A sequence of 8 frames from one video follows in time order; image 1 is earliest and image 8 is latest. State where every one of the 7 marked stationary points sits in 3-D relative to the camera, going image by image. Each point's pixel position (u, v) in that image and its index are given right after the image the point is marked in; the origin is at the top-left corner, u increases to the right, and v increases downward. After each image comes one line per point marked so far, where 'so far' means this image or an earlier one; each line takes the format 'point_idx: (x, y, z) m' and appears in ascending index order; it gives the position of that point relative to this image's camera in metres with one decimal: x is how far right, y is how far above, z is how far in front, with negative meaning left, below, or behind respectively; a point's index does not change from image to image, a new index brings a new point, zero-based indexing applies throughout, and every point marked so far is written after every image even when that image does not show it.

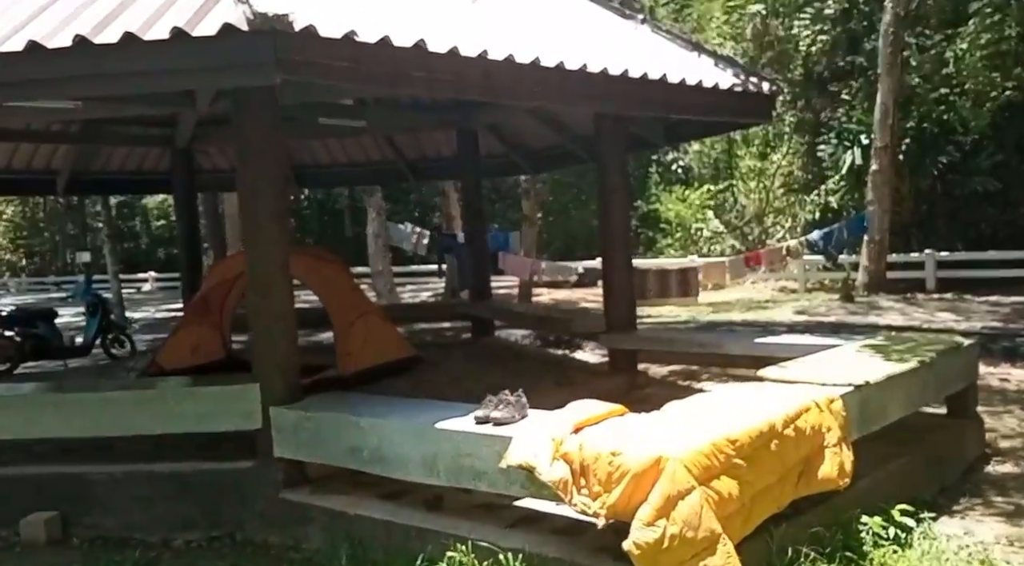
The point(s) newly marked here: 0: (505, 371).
0: (-0.1, -0.8, +7.9) m
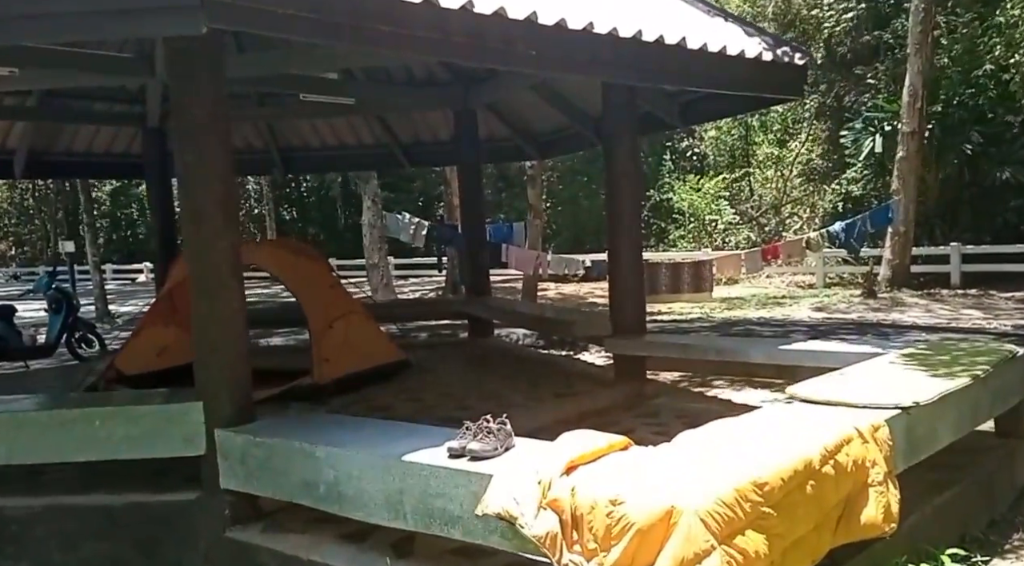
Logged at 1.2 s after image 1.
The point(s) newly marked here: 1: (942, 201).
0: (-0.1, -0.7, +7.1) m
1: (+7.4, +1.4, +15.9) m
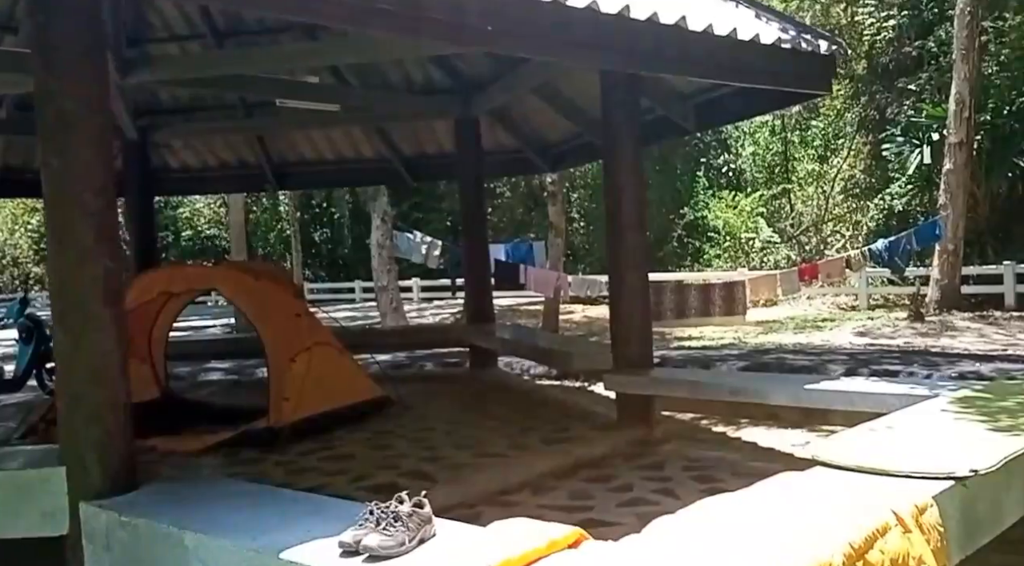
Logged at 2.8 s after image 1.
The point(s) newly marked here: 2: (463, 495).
0: (-0.2, -0.9, +6.3) m
1: (+7.7, +1.1, +14.8) m
2: (-0.2, -1.0, +4.5) m
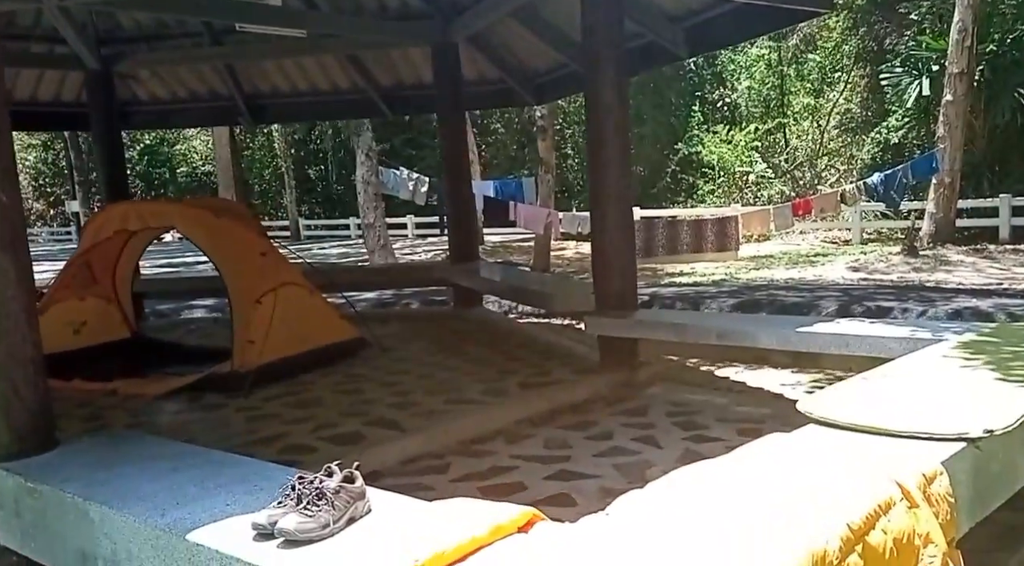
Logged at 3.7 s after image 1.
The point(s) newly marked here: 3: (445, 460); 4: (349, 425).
0: (-0.3, -0.5, +6.0) m
1: (+7.5, +2.1, +14.4) m
2: (-0.4, -0.7, +4.3) m
3: (-0.3, -0.8, +4.1) m
4: (-0.8, -0.7, +4.5) m
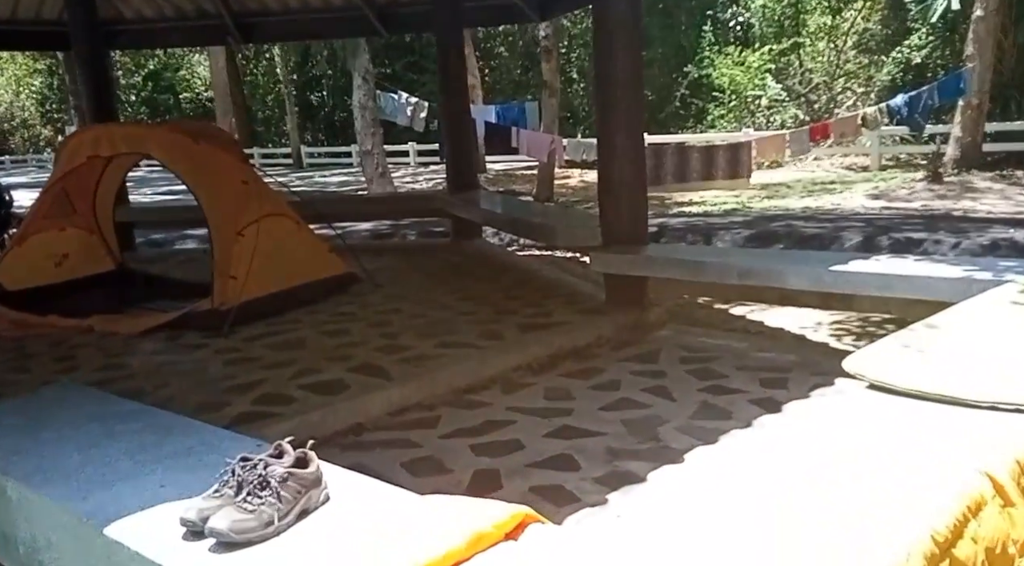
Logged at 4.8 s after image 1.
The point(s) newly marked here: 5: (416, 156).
0: (-0.3, -0.1, +5.6) m
1: (+7.6, +3.1, +13.7) m
2: (-0.4, -0.5, +3.9) m
3: (-0.3, -0.5, +3.7) m
4: (-0.8, -0.4, +4.1) m
5: (-1.9, +2.5, +17.8) m
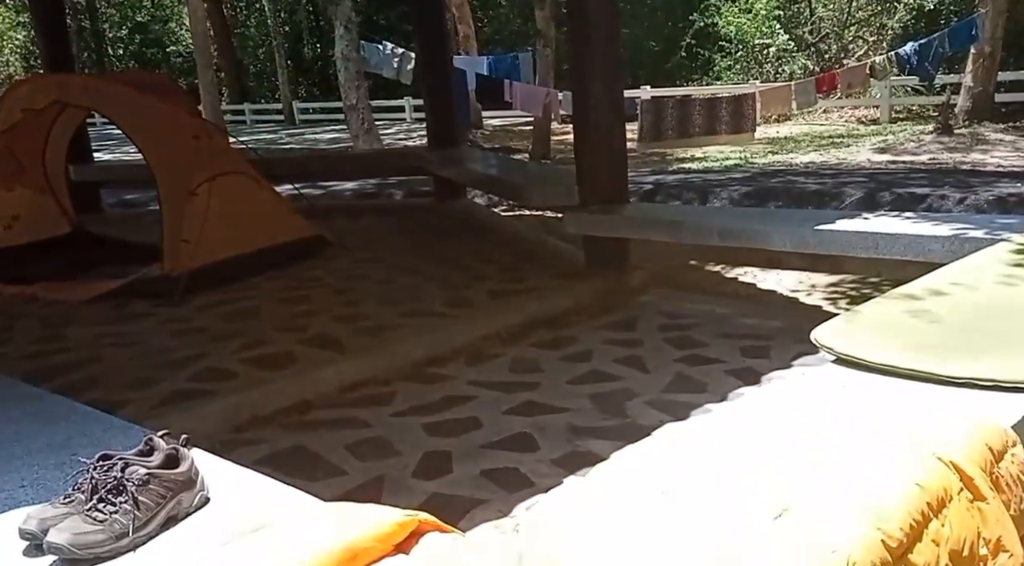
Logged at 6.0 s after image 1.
0: (-0.5, +0.1, +5.3) m
1: (+7.5, +3.8, +13.2) m
2: (-0.5, -0.3, +3.6) m
3: (-0.5, -0.4, +3.5) m
4: (-0.9, -0.2, +3.8) m
5: (-1.9, +3.2, +17.4) m
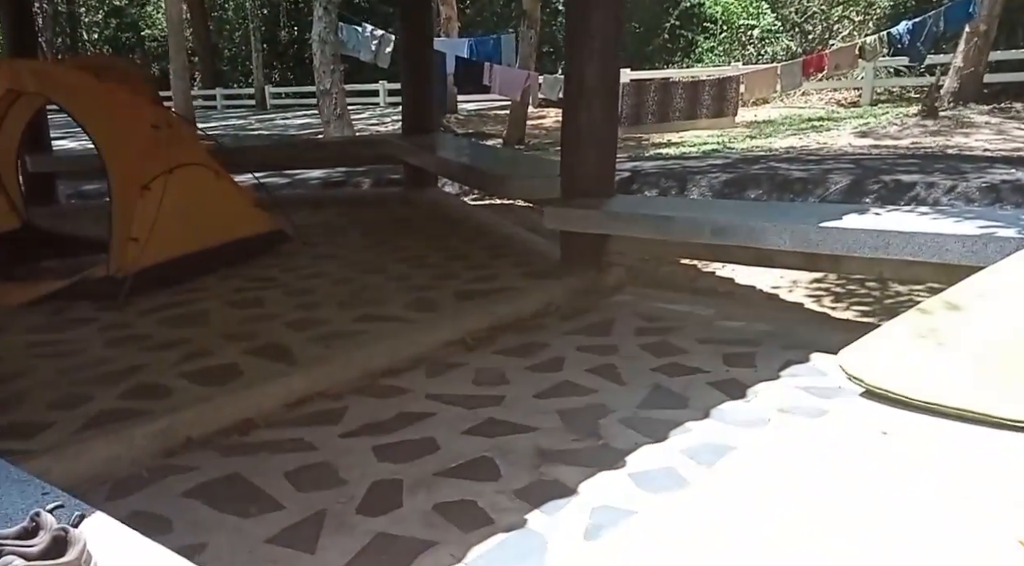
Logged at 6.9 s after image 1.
0: (-0.6, +0.1, +5.0) m
1: (+7.1, +3.9, +13.0) m
2: (-0.7, -0.3, +3.3) m
3: (-0.6, -0.4, +3.2) m
4: (-1.1, -0.3, +3.5) m
5: (-2.4, +3.4, +17.0) m
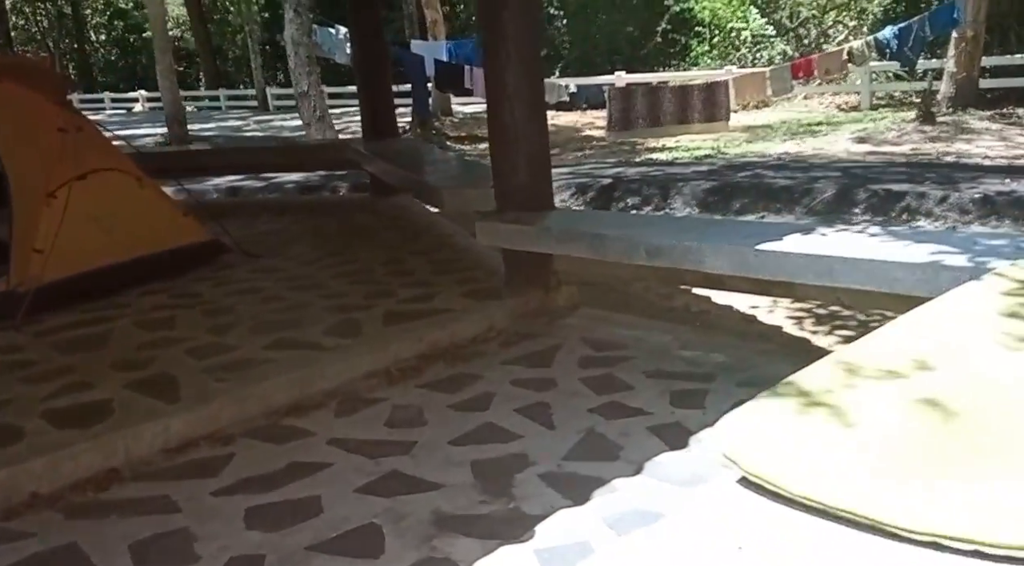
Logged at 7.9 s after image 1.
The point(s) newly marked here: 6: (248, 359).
0: (-0.9, 0.0, +4.6) m
1: (+6.9, +3.8, +12.5) m
2: (-0.9, -0.4, +2.9) m
3: (-0.8, -0.5, +2.8) m
4: (-1.3, -0.3, +3.1) m
5: (-2.5, +3.3, +16.6) m
6: (-0.9, -0.3, +3.3) m
